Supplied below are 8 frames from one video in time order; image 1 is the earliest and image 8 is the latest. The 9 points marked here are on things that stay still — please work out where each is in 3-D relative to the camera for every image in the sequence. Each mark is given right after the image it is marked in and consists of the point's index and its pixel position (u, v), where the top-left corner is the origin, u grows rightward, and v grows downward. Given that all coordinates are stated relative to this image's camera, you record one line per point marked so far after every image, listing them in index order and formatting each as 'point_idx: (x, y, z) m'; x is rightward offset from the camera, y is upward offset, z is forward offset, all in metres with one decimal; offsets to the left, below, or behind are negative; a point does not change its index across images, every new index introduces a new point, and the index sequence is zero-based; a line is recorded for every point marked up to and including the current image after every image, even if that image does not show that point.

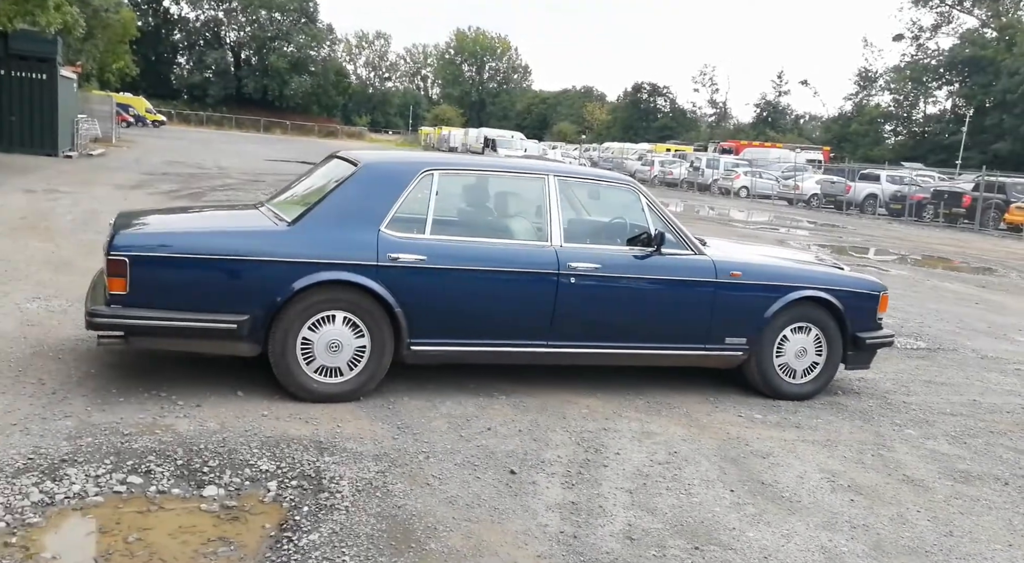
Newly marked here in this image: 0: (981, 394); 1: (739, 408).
0: (+4.2, -1.0, +7.9) m
1: (+1.6, -0.9, +6.1) m
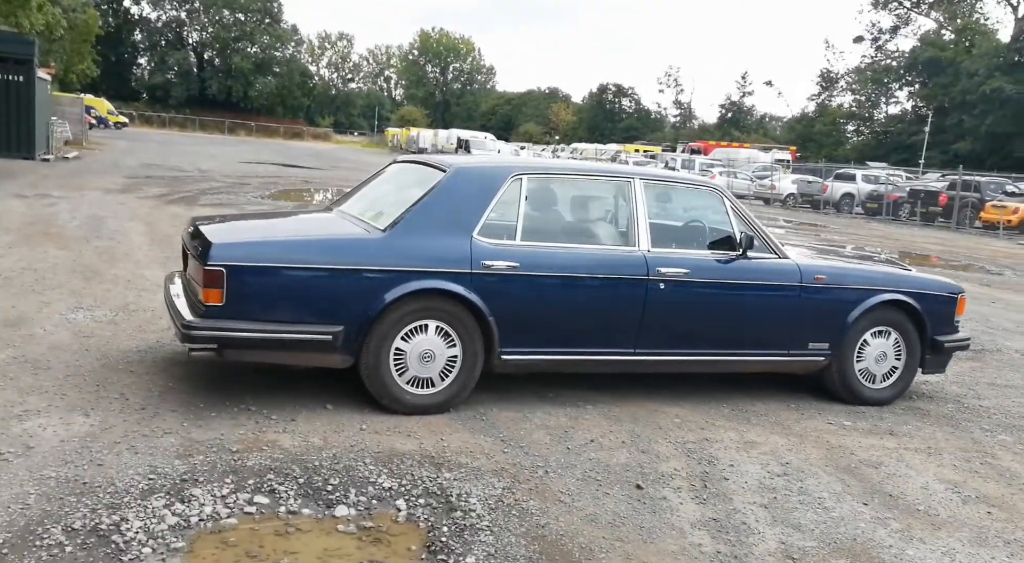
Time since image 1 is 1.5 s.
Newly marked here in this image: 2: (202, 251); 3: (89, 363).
0: (+4.7, -1.0, +7.8) m
1: (+2.2, -0.9, +6.0) m
2: (-1.6, +0.2, +4.6) m
3: (-2.7, -0.5, +5.6) m
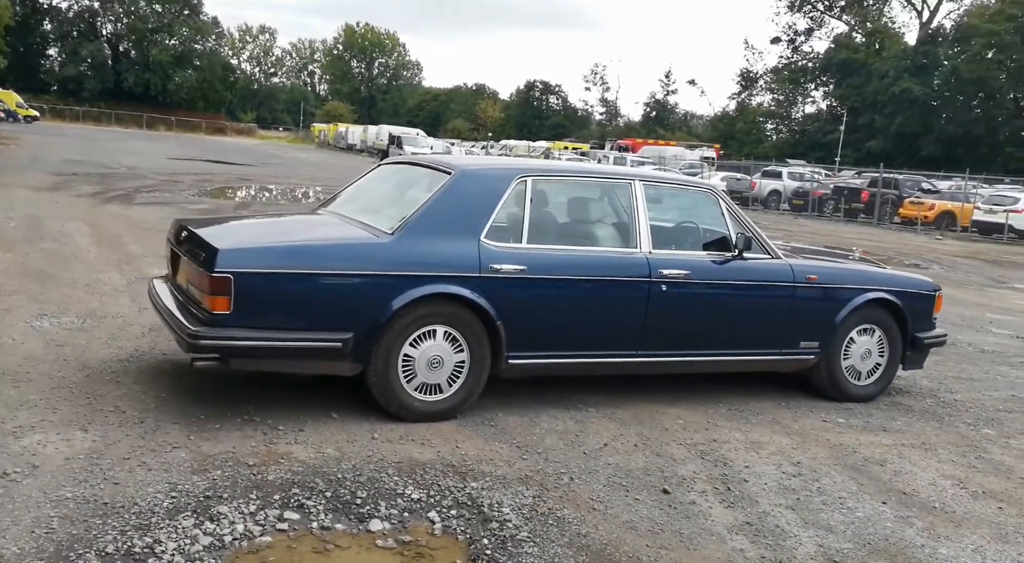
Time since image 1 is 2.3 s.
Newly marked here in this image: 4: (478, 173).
0: (+4.5, -1.0, +8.1) m
1: (+2.2, -0.9, +6.1) m
2: (-1.5, +0.1, +4.4) m
3: (-2.7, -0.6, +5.3) m
4: (-0.2, +0.6, +5.2) m
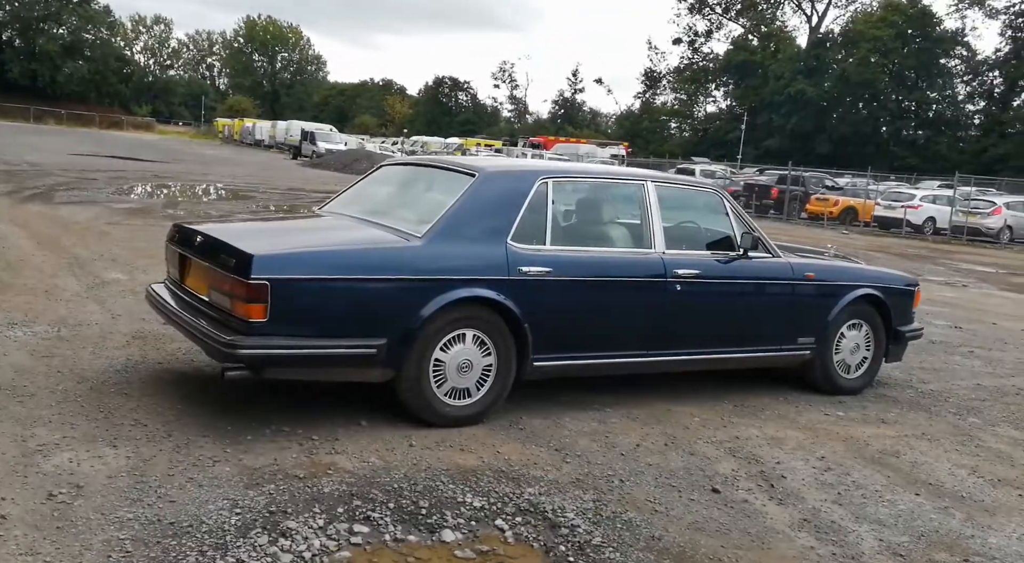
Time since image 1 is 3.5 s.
0: (+4.4, -0.9, +8.5) m
1: (+2.2, -0.9, +6.3) m
2: (-1.3, +0.1, +4.2) m
3: (-2.5, -0.6, +5.1) m
4: (-0.1, +0.6, +5.1) m
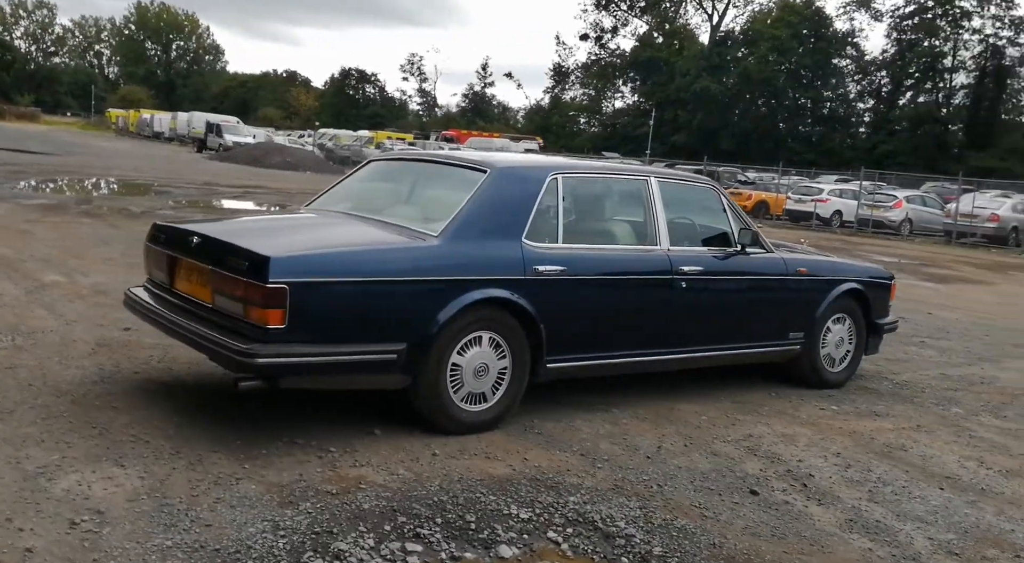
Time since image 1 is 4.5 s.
0: (+4.2, -0.9, +8.7) m
1: (+2.2, -0.9, +6.3) m
2: (-1.2, +0.1, +4.0) m
3: (-2.4, -0.6, +4.7) m
4: (0.0, +0.6, +5.0) m
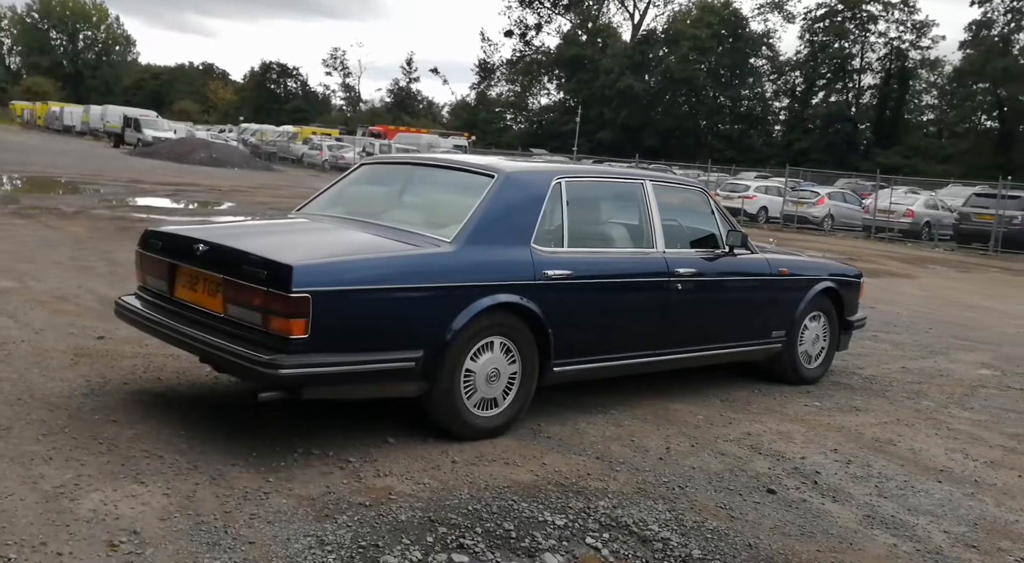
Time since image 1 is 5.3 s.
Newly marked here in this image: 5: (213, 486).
0: (+3.9, -0.8, +9.0) m
1: (+2.1, -0.9, +6.5) m
2: (-1.1, 0.0, +3.9) m
3: (-2.4, -0.7, +4.5) m
4: (0.0, +0.6, +5.0) m
5: (-1.2, -0.8, +3.6) m
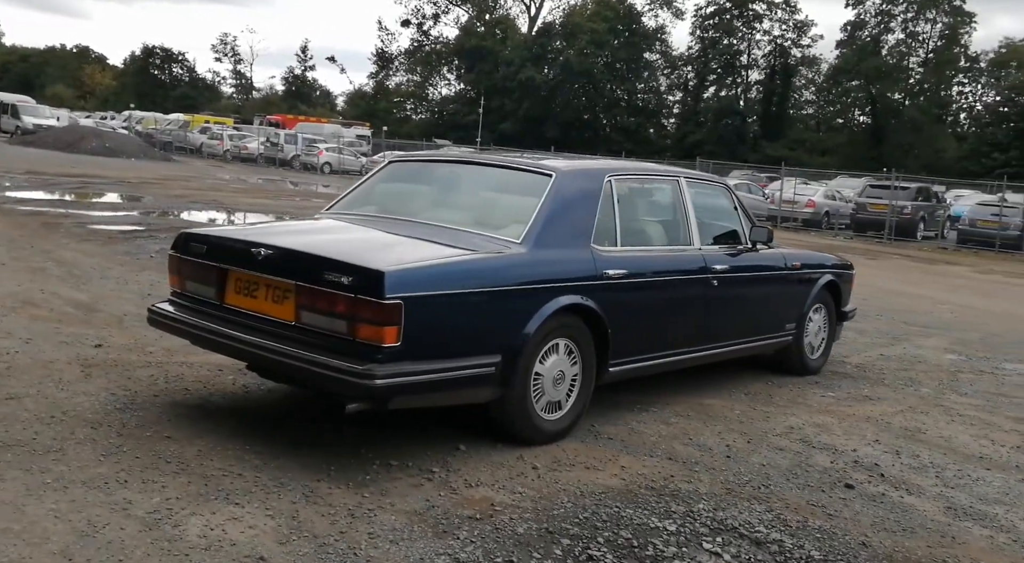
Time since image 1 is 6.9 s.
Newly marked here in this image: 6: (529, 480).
0: (+3.8, -0.7, +9.3) m
1: (+2.2, -0.8, +6.6) m
2: (-0.7, 0.0, +3.7) m
3: (-2.0, -0.7, +4.2) m
4: (+0.3, +0.6, +4.9) m
5: (-0.8, -0.9, +3.4) m
6: (+0.1, -0.9, +3.9) m
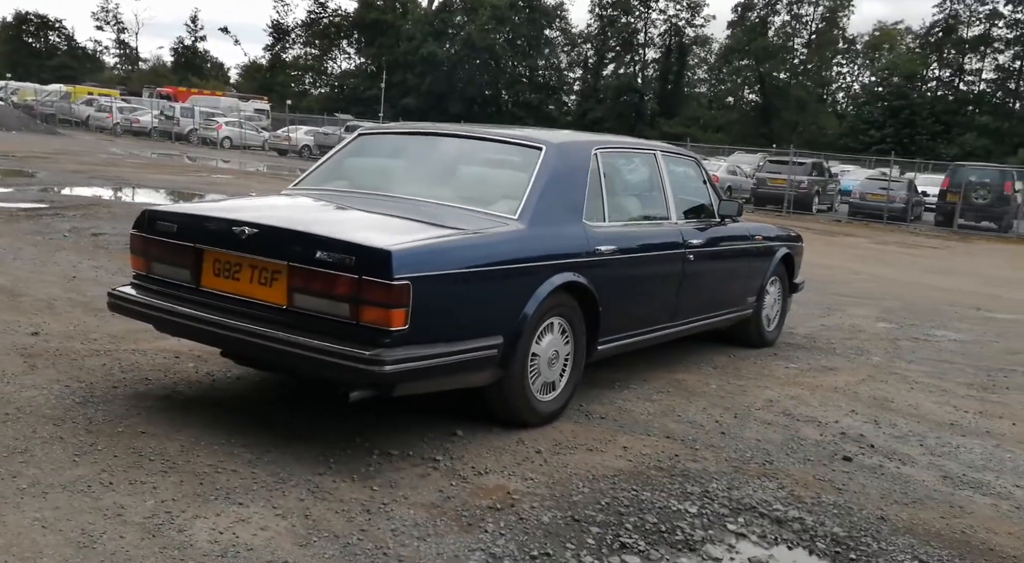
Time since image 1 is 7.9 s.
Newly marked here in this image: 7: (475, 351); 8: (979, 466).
0: (+3.2, -0.4, +9.5) m
1: (+2.0, -0.6, +6.7) m
2: (-0.6, +0.1, +3.5) m
3: (-2.0, -0.6, +3.9) m
4: (+0.2, +0.7, +4.8) m
5: (-0.7, -0.8, +3.2) m
6: (+0.1, -0.8, +3.8) m
7: (-0.2, -0.3, +3.8) m
8: (+2.3, -0.9, +4.3) m
